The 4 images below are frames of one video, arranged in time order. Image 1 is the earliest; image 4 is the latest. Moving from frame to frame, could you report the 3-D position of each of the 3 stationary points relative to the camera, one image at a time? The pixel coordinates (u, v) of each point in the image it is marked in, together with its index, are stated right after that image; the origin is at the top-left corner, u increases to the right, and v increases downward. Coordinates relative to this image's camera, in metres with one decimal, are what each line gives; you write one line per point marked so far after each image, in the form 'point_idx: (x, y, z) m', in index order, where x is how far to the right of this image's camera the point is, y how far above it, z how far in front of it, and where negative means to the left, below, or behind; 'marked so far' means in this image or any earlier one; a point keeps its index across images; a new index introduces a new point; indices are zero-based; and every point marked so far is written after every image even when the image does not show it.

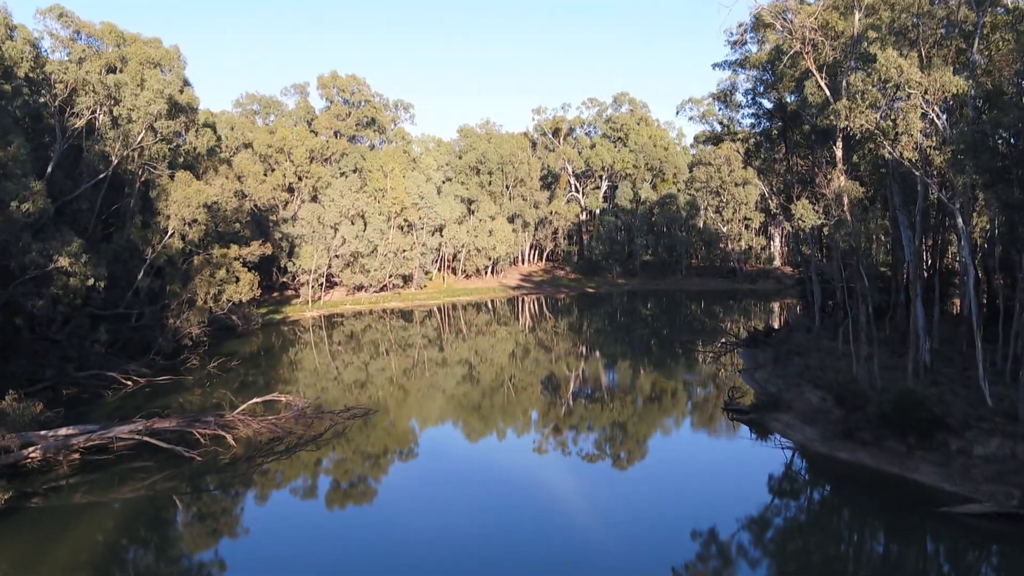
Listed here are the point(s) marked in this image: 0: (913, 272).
0: (+9.7, +0.4, +16.1) m
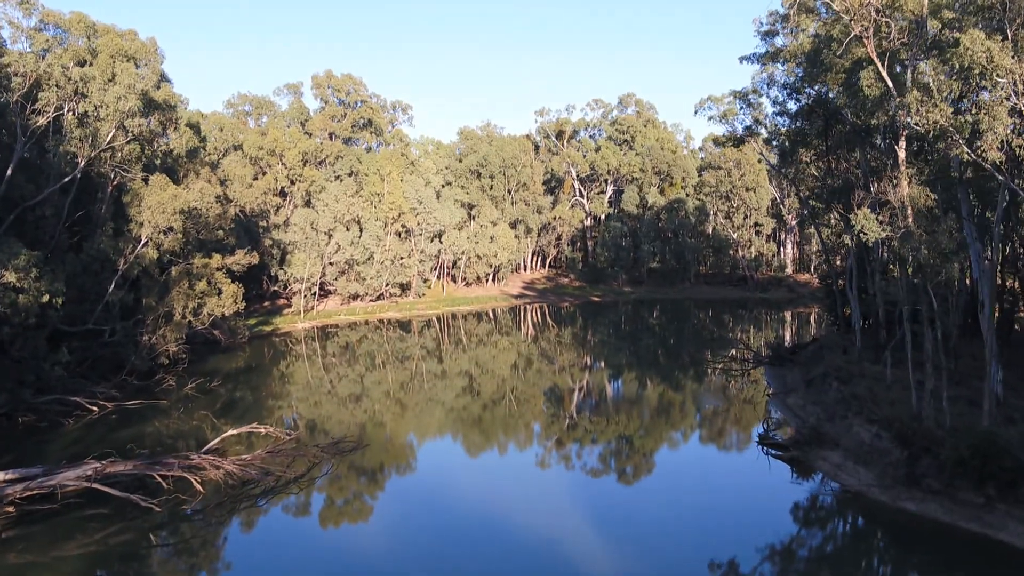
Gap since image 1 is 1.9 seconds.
0: (+9.9, -0.1, +13.9) m
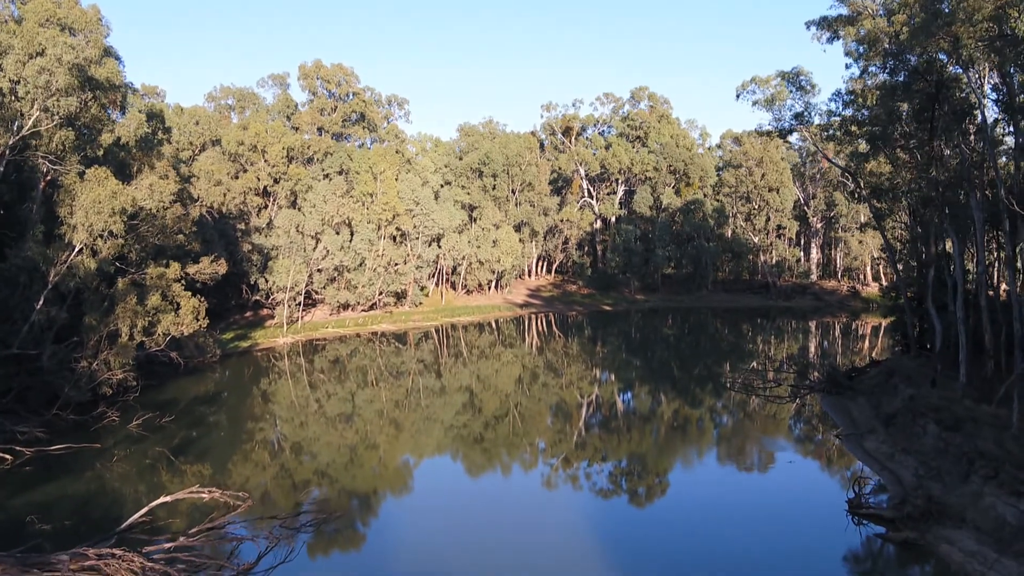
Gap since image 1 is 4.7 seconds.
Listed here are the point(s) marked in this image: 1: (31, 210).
0: (+10.3, -0.5, +9.9) m
1: (-14.5, +2.4, +20.0) m
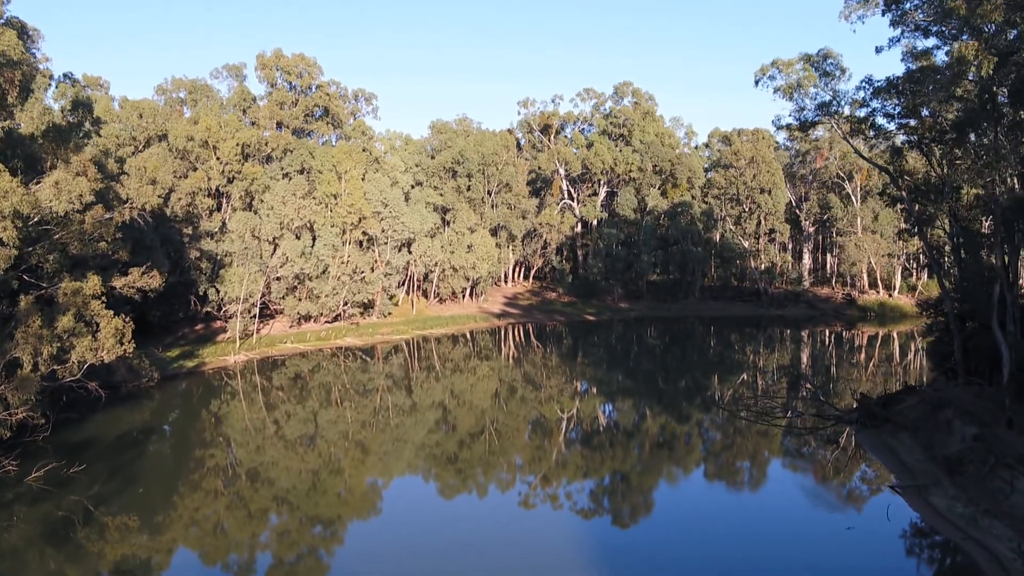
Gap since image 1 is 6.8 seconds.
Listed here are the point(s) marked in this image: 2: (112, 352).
0: (+10.5, -1.0, +7.1) m
1: (-14.7, +1.8, +16.1) m
2: (-12.0, -1.9, +20.2) m
